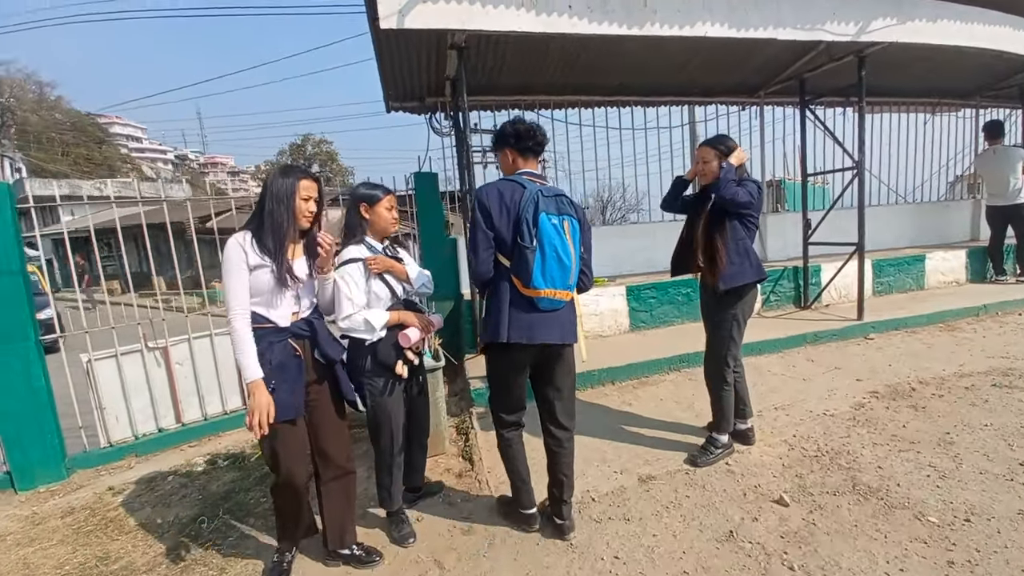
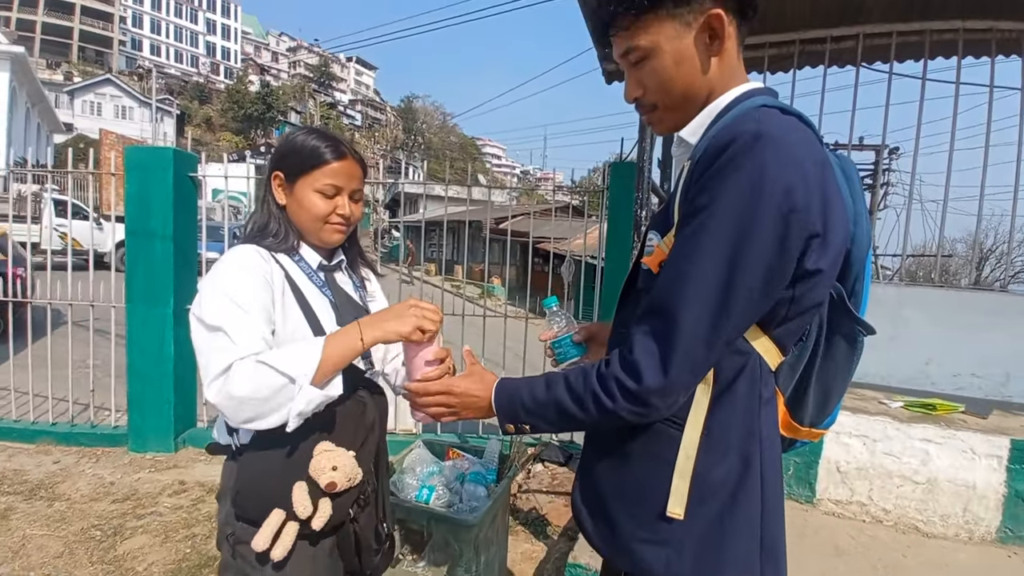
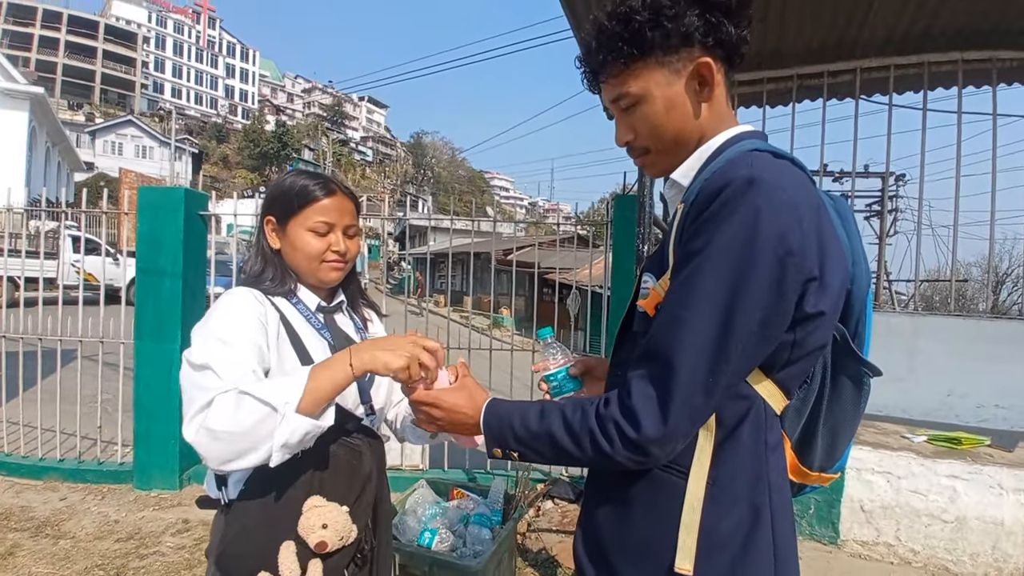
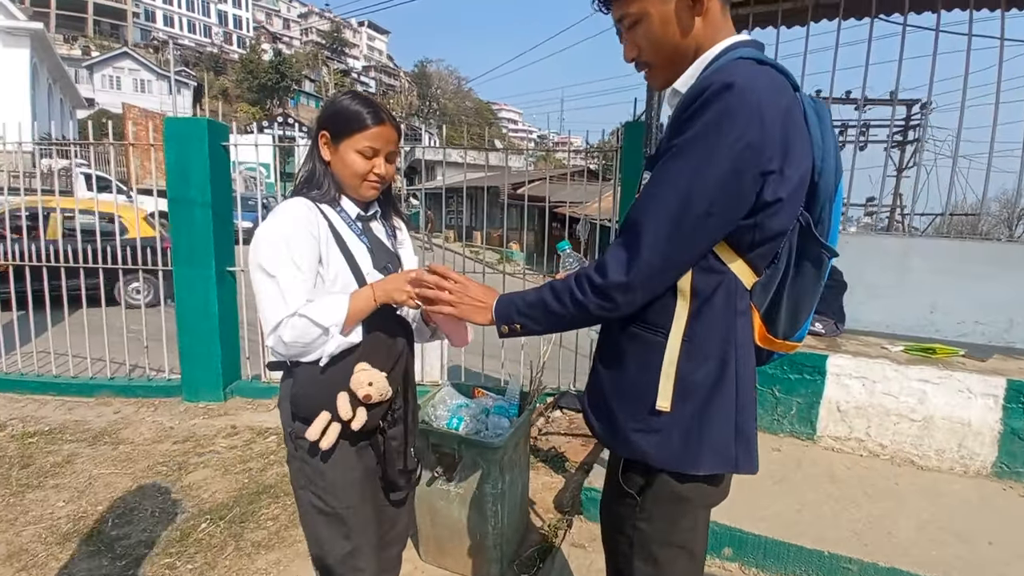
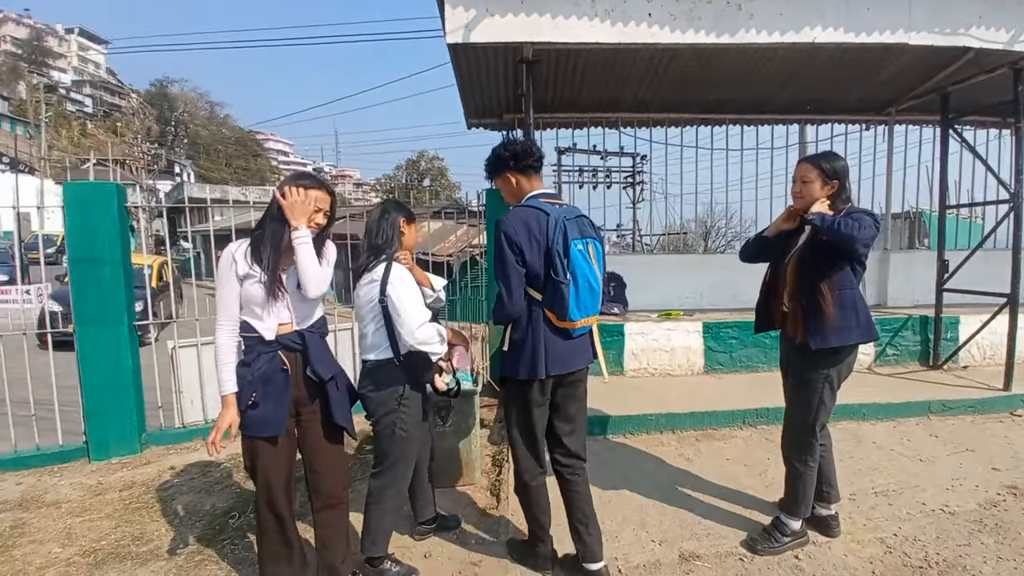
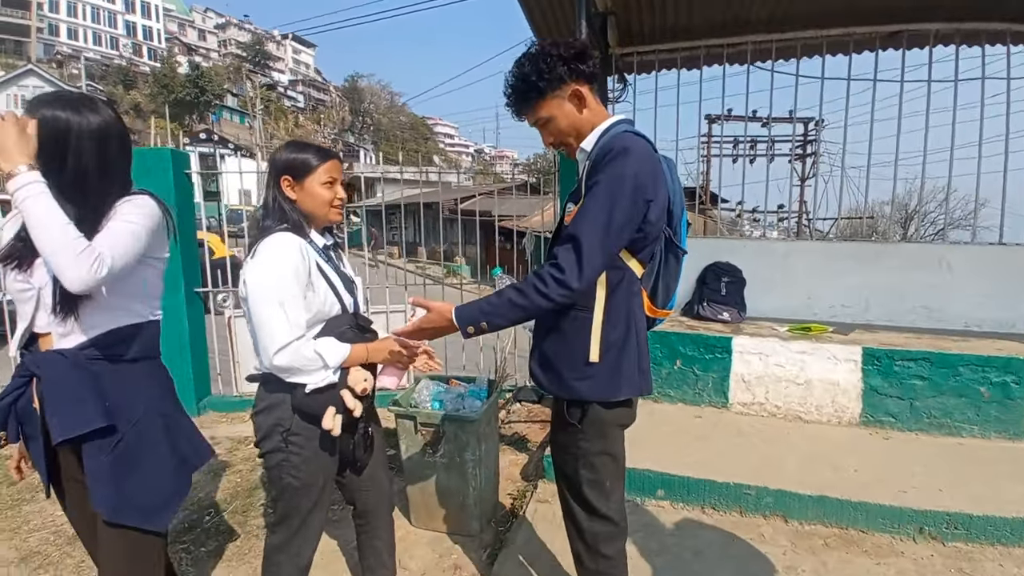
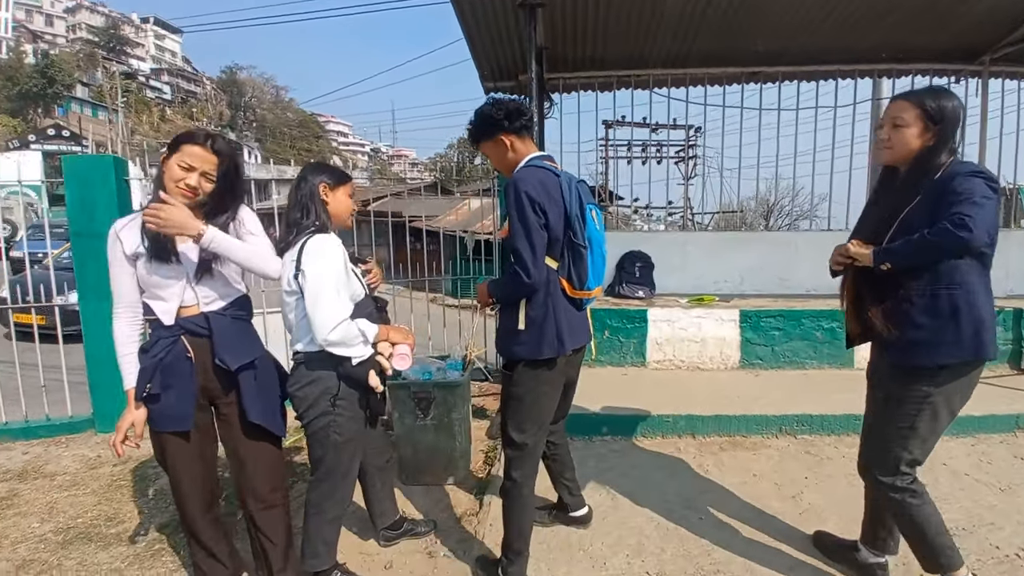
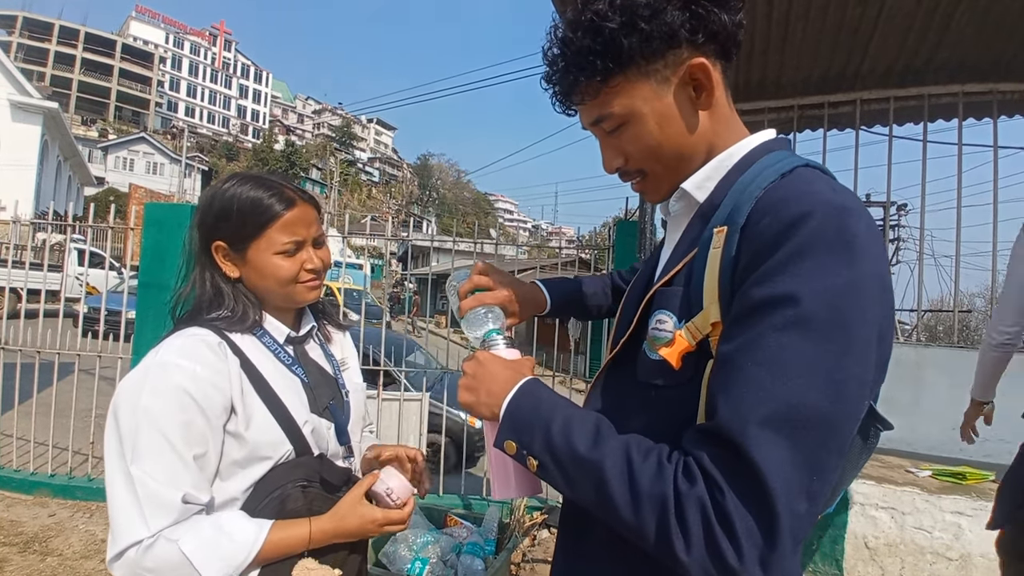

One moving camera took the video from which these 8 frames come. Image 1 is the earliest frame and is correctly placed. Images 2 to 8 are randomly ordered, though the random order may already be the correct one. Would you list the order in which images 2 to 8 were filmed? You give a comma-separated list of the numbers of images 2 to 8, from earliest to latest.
5, 7, 6, 4, 2, 3, 8
